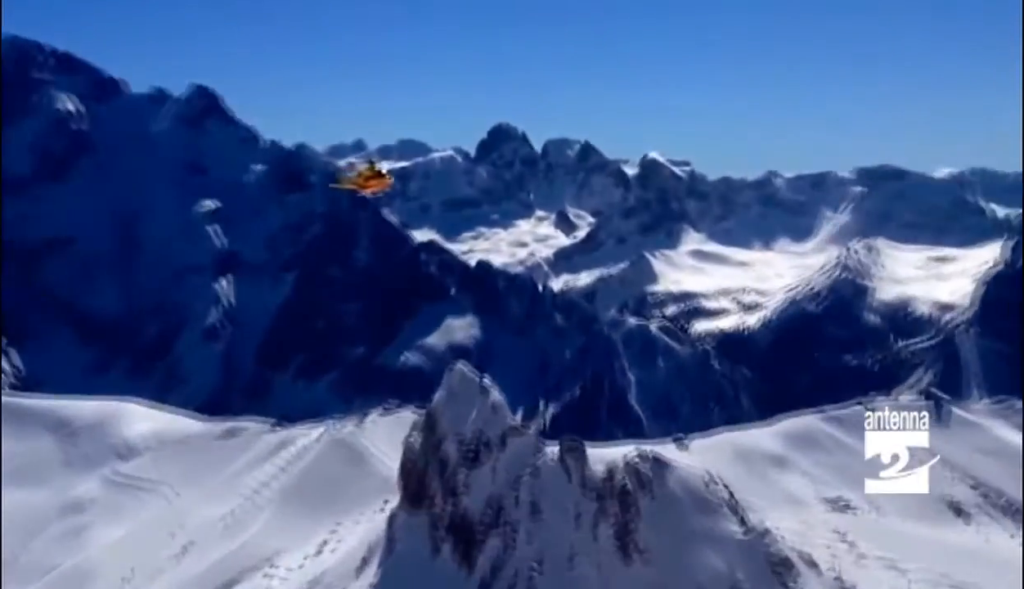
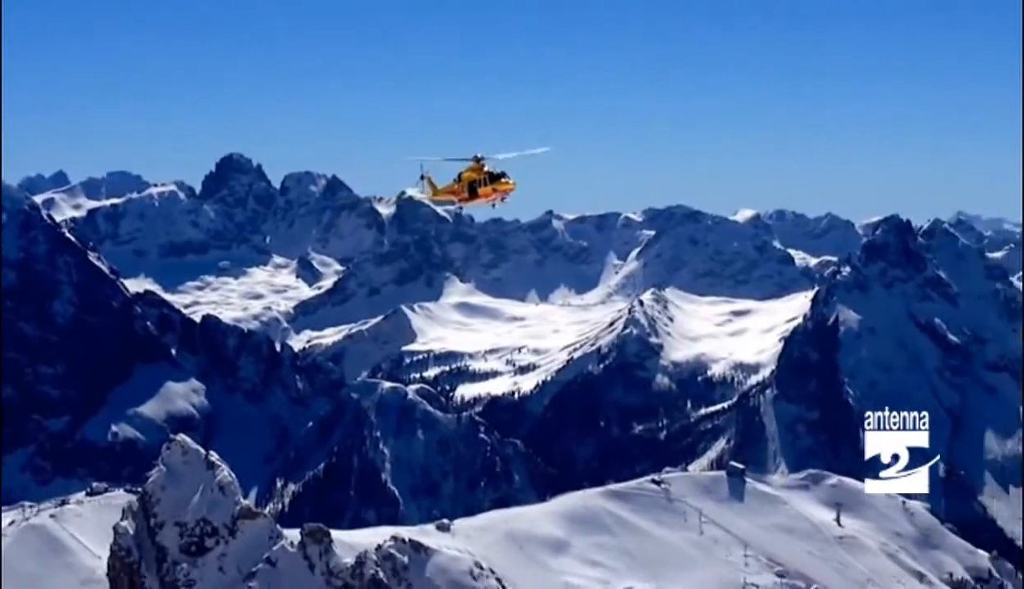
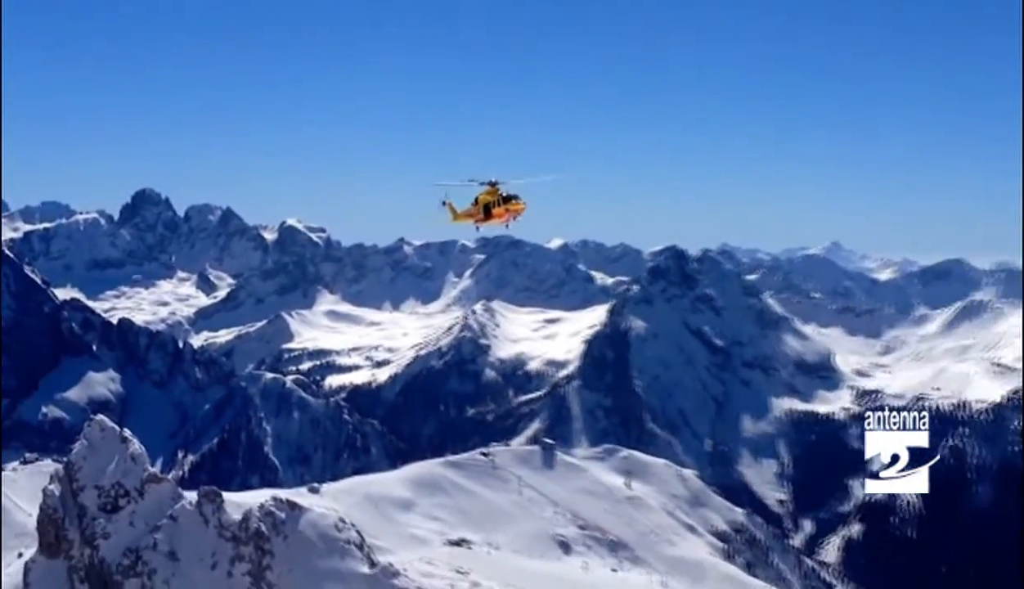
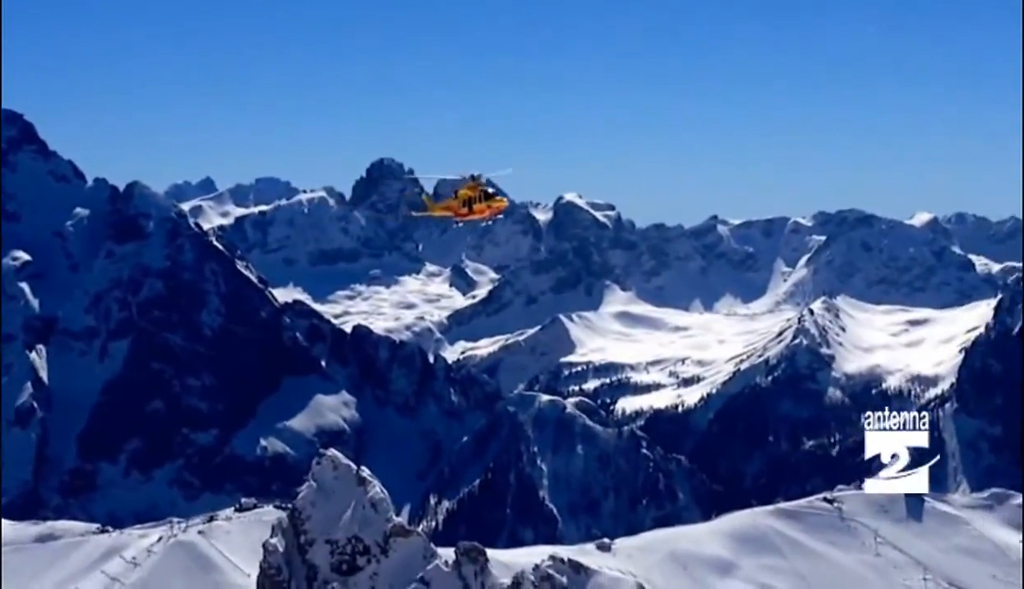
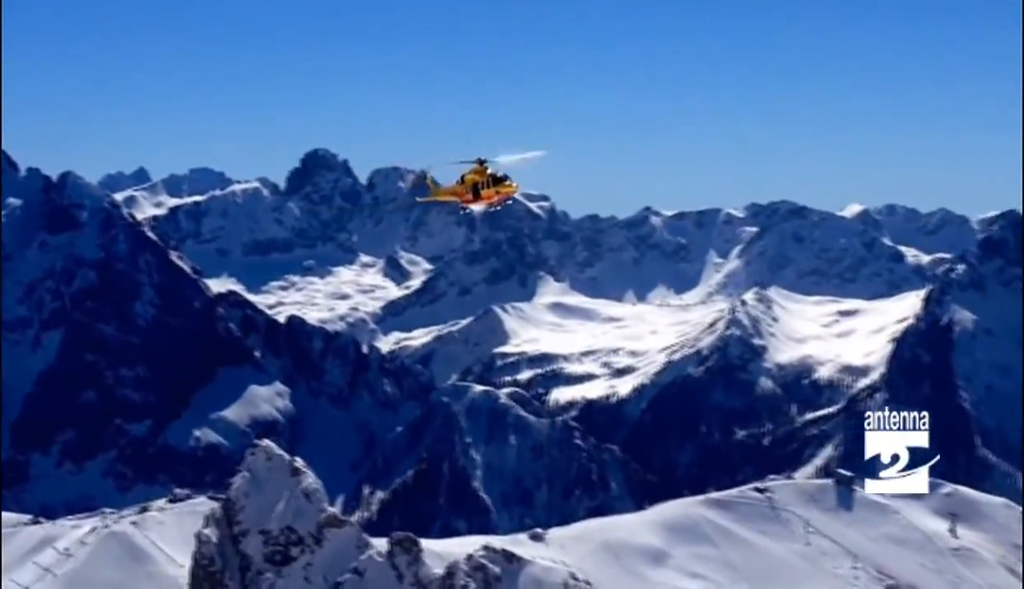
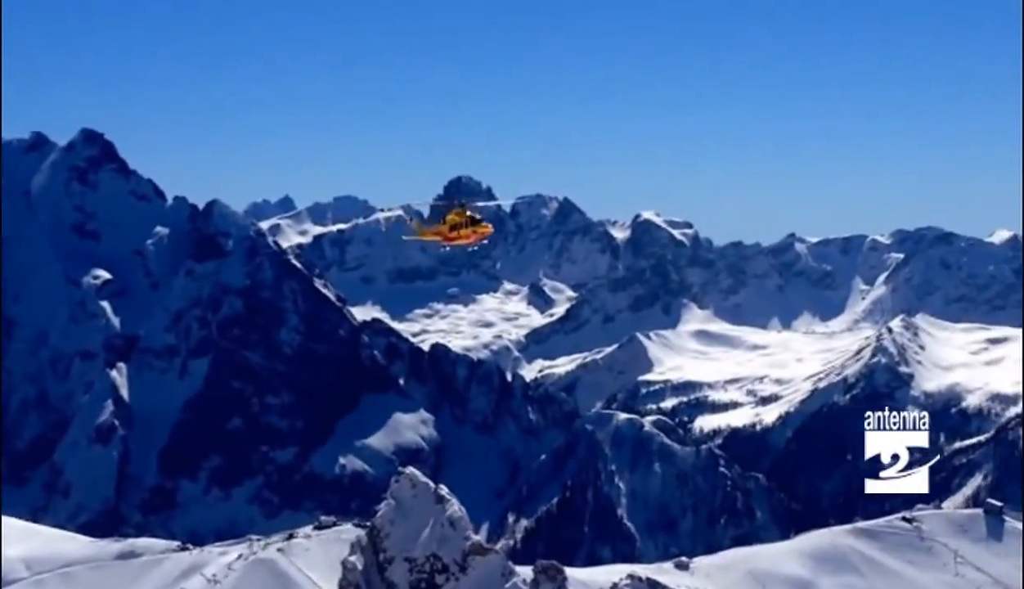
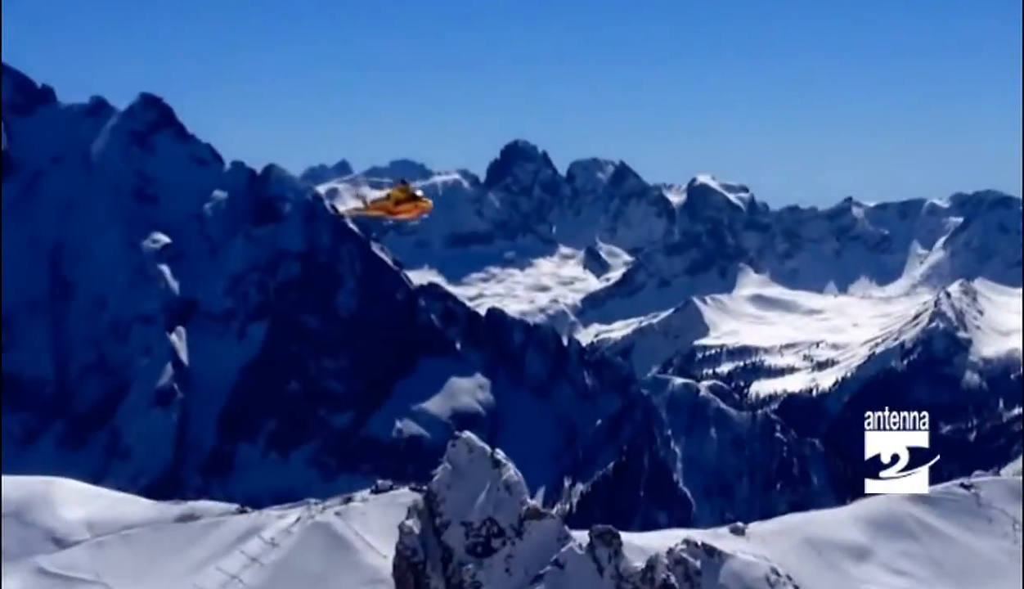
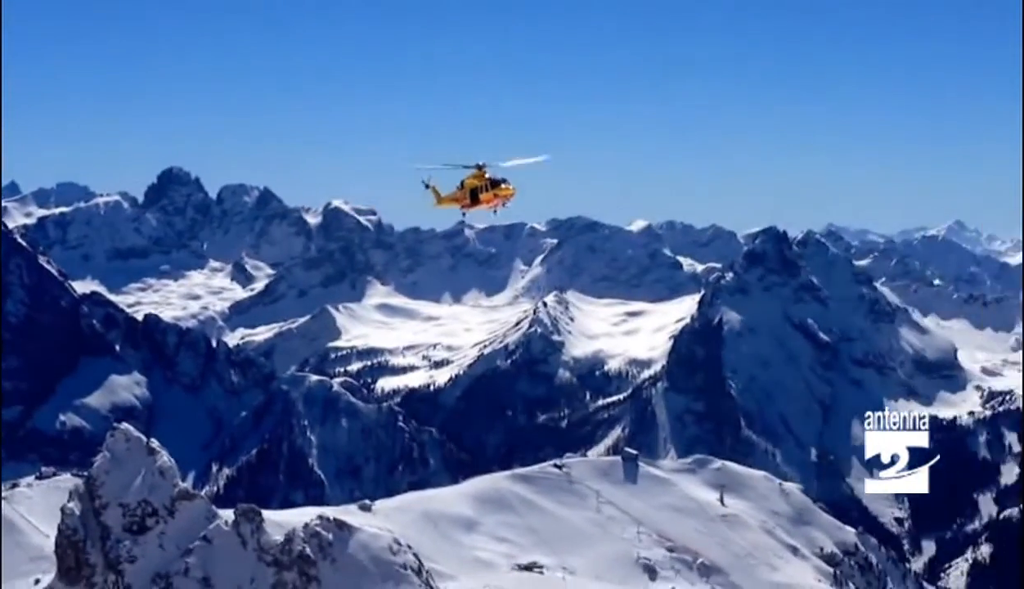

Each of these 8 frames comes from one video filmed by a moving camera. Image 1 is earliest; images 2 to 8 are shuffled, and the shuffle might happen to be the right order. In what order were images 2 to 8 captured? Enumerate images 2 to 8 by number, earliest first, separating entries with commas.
7, 6, 4, 5, 2, 8, 3
